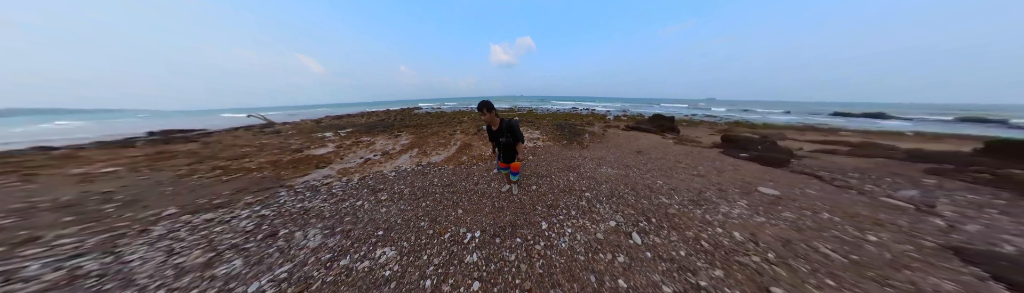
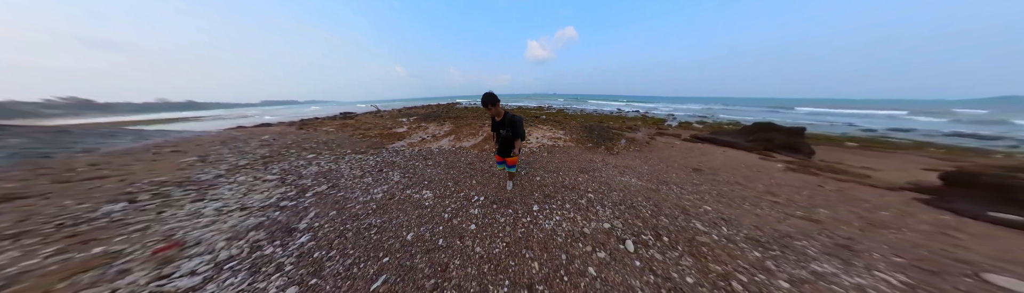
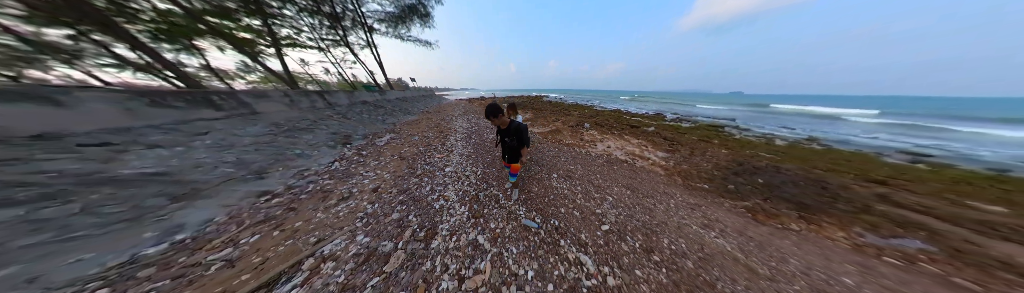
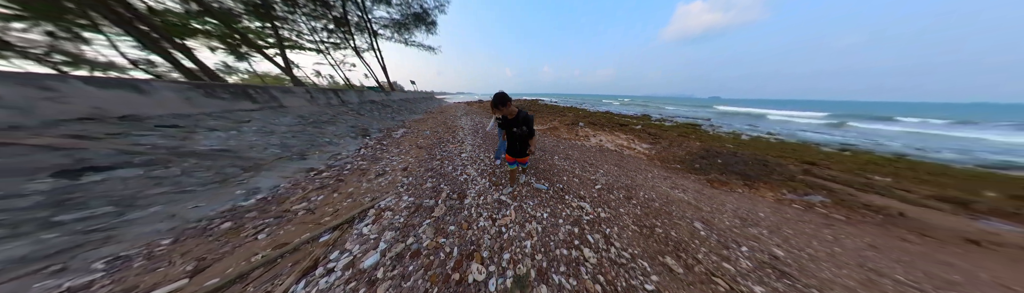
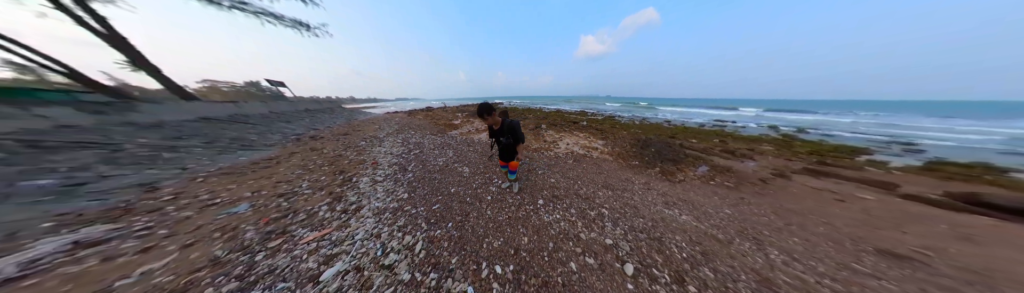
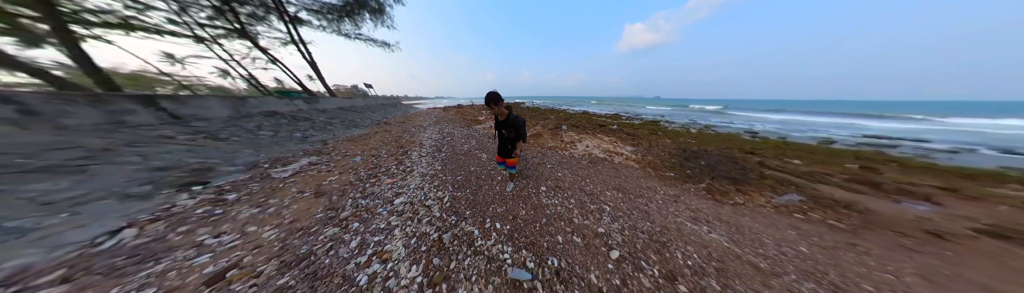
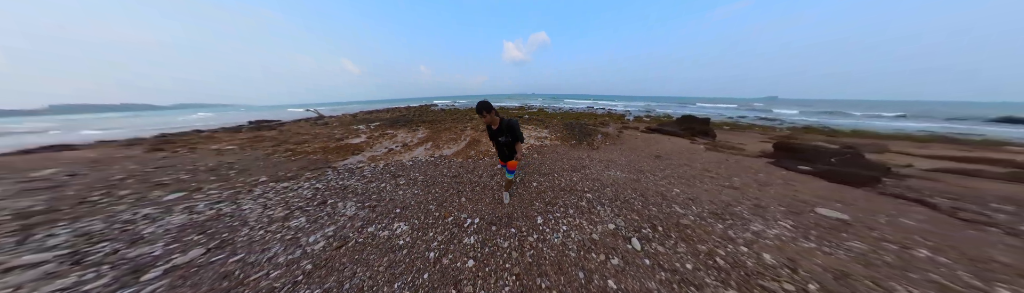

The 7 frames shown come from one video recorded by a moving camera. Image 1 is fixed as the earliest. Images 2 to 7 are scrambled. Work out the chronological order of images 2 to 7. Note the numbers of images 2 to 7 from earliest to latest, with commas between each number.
7, 2, 5, 6, 3, 4
